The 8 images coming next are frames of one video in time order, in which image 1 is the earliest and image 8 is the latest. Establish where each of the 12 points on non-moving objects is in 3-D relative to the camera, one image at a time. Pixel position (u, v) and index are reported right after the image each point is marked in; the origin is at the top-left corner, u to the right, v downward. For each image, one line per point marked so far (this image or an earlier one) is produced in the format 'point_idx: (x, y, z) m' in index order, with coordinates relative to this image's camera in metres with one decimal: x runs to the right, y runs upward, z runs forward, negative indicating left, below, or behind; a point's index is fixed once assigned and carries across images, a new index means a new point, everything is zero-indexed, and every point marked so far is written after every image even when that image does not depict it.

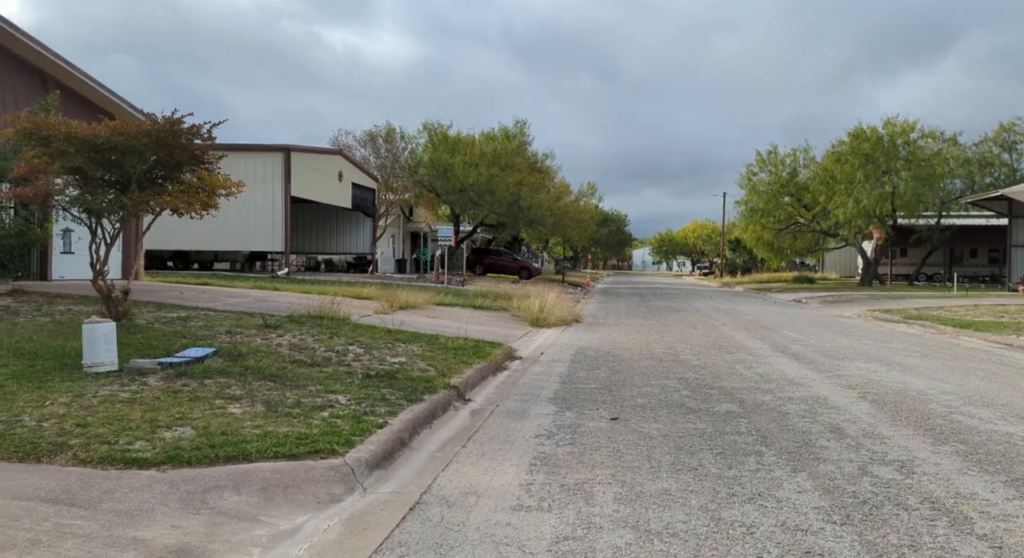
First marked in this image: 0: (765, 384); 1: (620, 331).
0: (+2.9, -1.2, +9.5) m
1: (+2.5, -1.2, +18.6) m
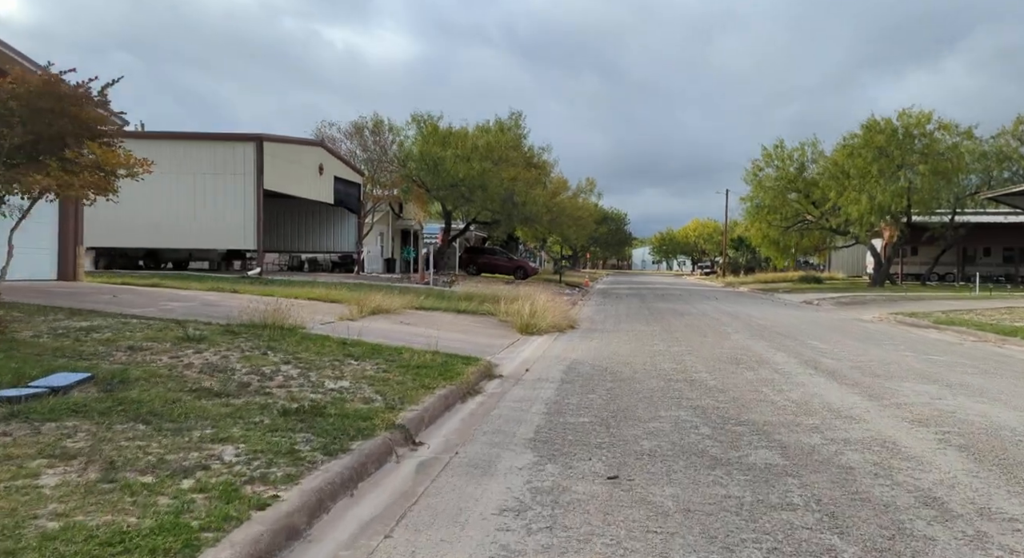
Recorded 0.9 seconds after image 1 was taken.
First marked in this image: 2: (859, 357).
0: (+2.6, -1.2, +7.4) m
1: (+2.2, -1.2, +16.5) m
2: (+5.2, -1.2, +12.5) m
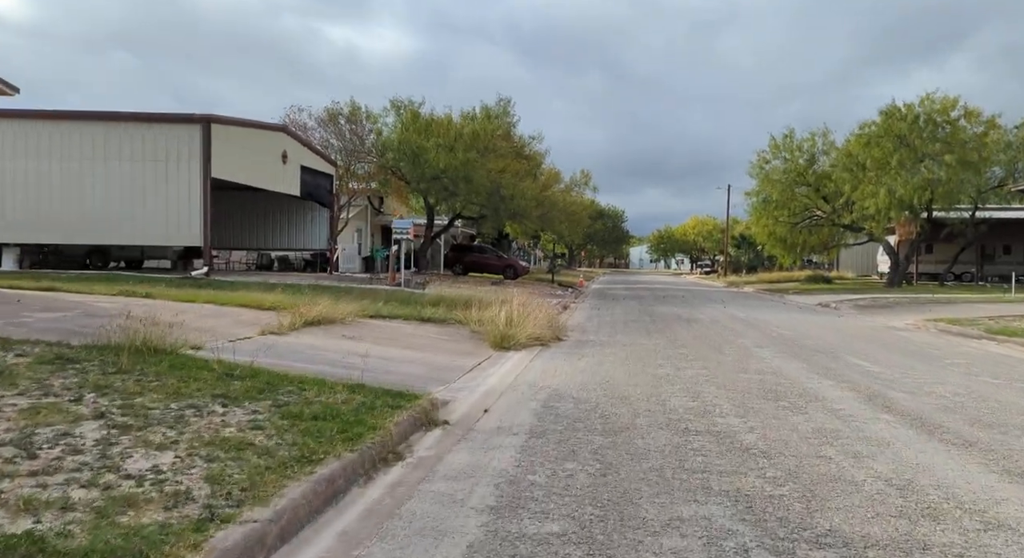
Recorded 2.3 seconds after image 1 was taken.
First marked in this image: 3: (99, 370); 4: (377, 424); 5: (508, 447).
0: (+2.2, -1.3, +4.3) m
1: (+1.7, -1.2, +13.5) m
2: (+4.7, -1.2, +9.4) m
3: (-3.5, -0.8, +7.1) m
4: (-1.0, -1.1, +6.3) m
5: (0.0, -1.3, +6.5) m
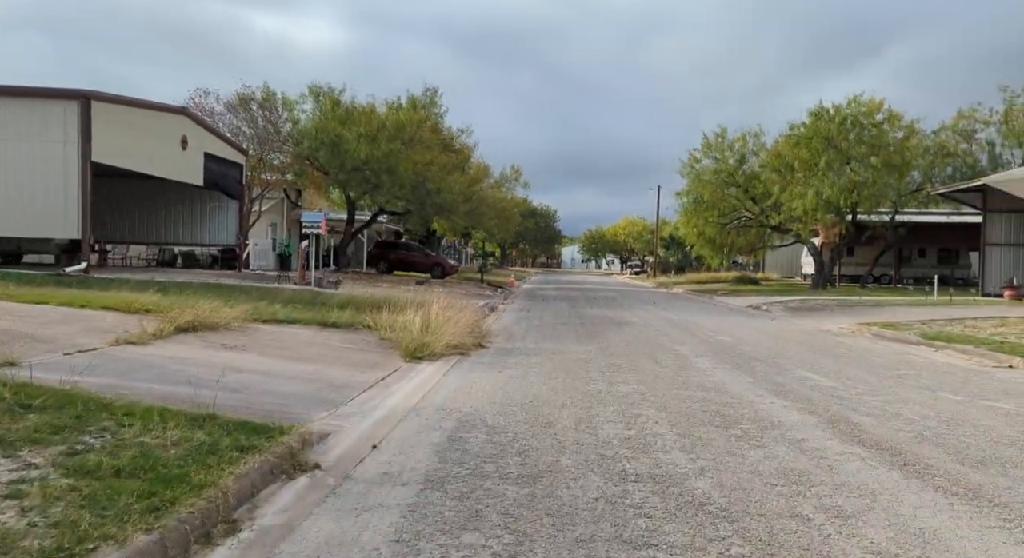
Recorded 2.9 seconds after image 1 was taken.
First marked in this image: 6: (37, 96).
0: (+1.7, -1.3, +2.9) m
1: (+0.5, -1.2, +12.0) m
2: (+3.8, -1.3, +8.2) m
3: (-4.2, -0.8, +5.2) m
4: (-1.7, -1.1, +4.6) m
5: (-0.7, -1.3, +4.9) m
6: (-11.1, +4.3, +19.5) m
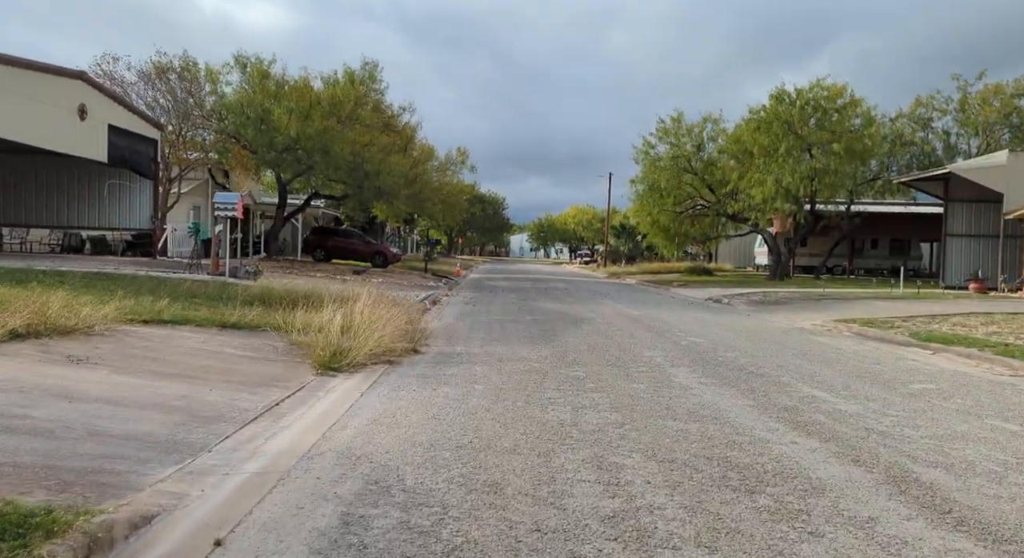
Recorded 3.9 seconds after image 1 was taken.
0: (+1.5, -1.4, +0.7) m
1: (-0.3, -1.2, +9.6) m
2: (+3.3, -1.3, +6.1) m
3: (-4.5, -0.8, +2.6) m
4: (-1.9, -1.1, +2.2) m
5: (-1.0, -1.3, +2.5) m
6: (-12.2, +4.5, +16.3) m
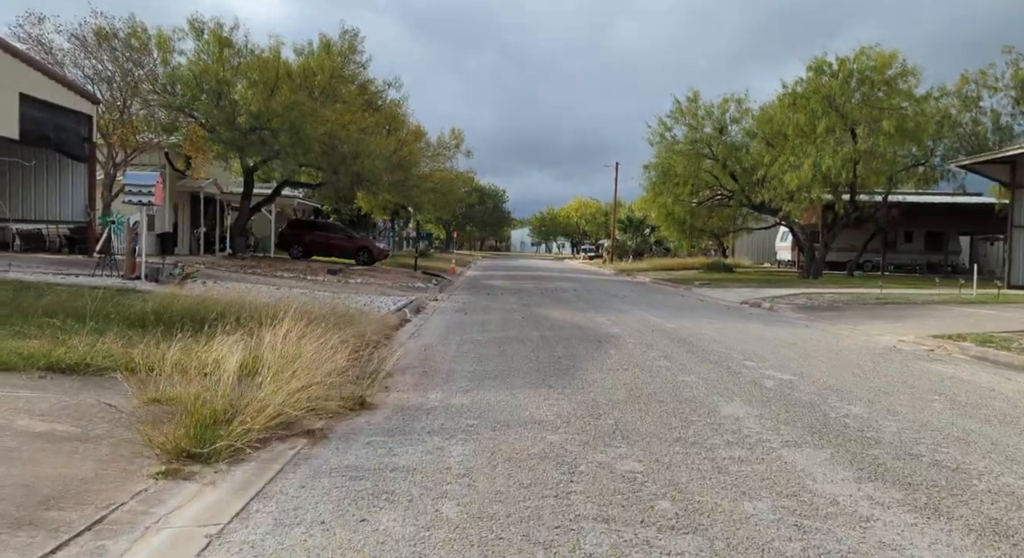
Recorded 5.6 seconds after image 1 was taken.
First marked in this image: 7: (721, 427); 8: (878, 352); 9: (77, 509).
0: (+1.5, -1.6, -3.8) m
1: (-0.2, -1.3, +5.2) m
2: (+3.3, -1.4, +1.6) m
3: (-4.5, -0.9, -1.9) m
4: (-1.9, -1.3, -2.3) m
5: (-1.0, -1.5, -1.9) m
6: (-12.2, +4.4, +11.9) m
7: (+1.8, -1.2, +7.0) m
8: (+6.1, -1.2, +13.8) m
9: (-2.4, -1.3, +4.5) m
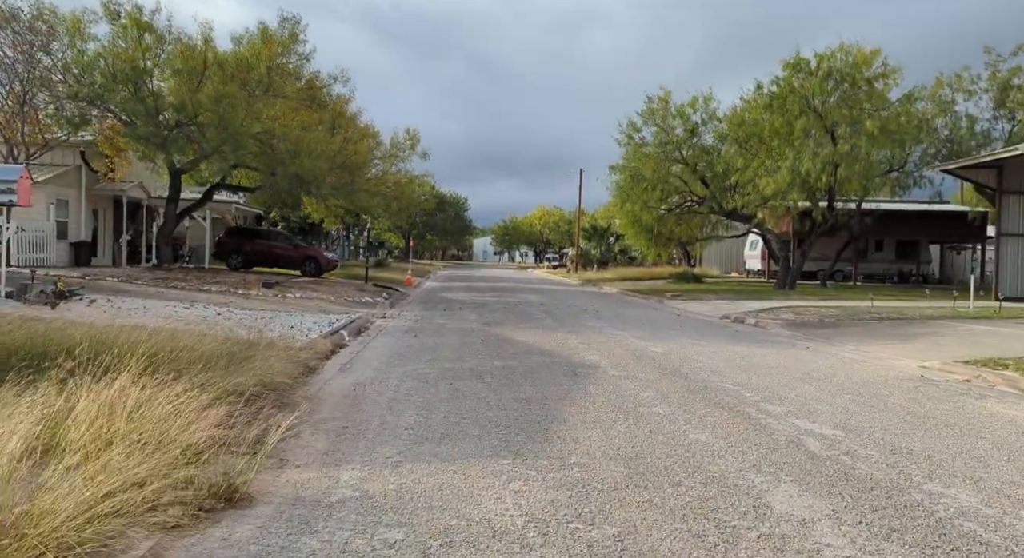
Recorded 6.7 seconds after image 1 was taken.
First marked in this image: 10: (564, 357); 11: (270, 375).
0: (+1.7, -1.6, -6.4) m
1: (-0.5, -1.5, +2.5) m
2: (+3.2, -1.5, -0.9) m
3: (-4.4, -1.0, -4.7) m
4: (-1.8, -1.4, -5.1) m
5: (-0.9, -1.6, -4.6) m
6: (-12.7, +4.1, +8.7) m
7: (+1.5, -1.4, +4.4) m
8: (+5.5, -1.4, +11.4) m
9: (-2.6, -1.4, +1.7) m
10: (+0.8, -1.2, +12.6) m
11: (-2.5, -0.9, +8.6) m
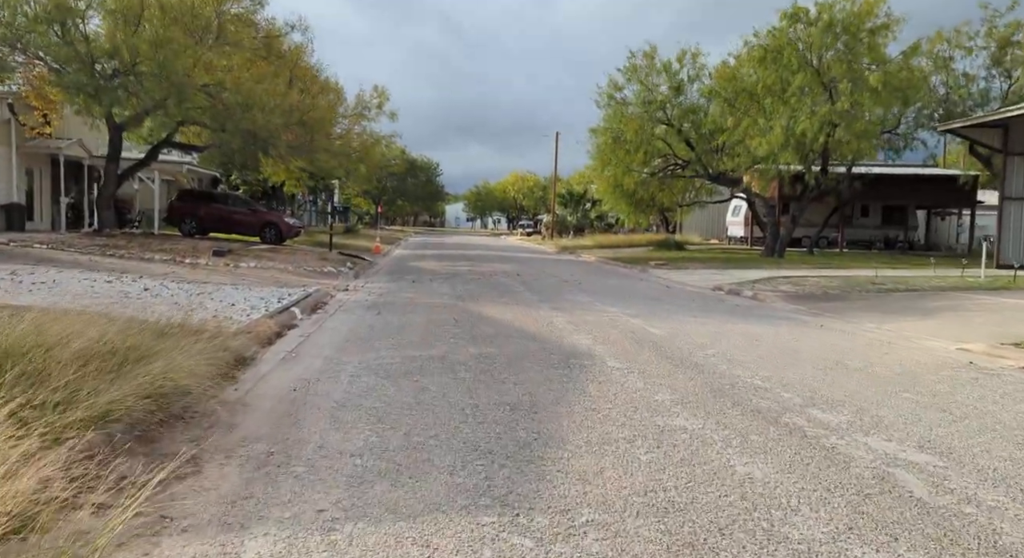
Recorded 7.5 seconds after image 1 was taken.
0: (+2.0, -2.0, -8.3) m
1: (-0.4, -1.5, +0.5) m
2: (+3.4, -1.7, -2.8) m
3: (-4.1, -1.4, -6.9) m
4: (-1.5, -1.7, -7.1) m
5: (-0.6, -1.9, -6.6) m
6: (-12.9, +4.3, +6.0) m
7: (+1.4, -1.3, +2.4) m
8: (+5.2, -1.1, +9.6) m
9: (-2.5, -1.5, -0.3) m
10: (+0.5, -0.8, +10.6) m
11: (-2.6, -0.7, +6.5) m
